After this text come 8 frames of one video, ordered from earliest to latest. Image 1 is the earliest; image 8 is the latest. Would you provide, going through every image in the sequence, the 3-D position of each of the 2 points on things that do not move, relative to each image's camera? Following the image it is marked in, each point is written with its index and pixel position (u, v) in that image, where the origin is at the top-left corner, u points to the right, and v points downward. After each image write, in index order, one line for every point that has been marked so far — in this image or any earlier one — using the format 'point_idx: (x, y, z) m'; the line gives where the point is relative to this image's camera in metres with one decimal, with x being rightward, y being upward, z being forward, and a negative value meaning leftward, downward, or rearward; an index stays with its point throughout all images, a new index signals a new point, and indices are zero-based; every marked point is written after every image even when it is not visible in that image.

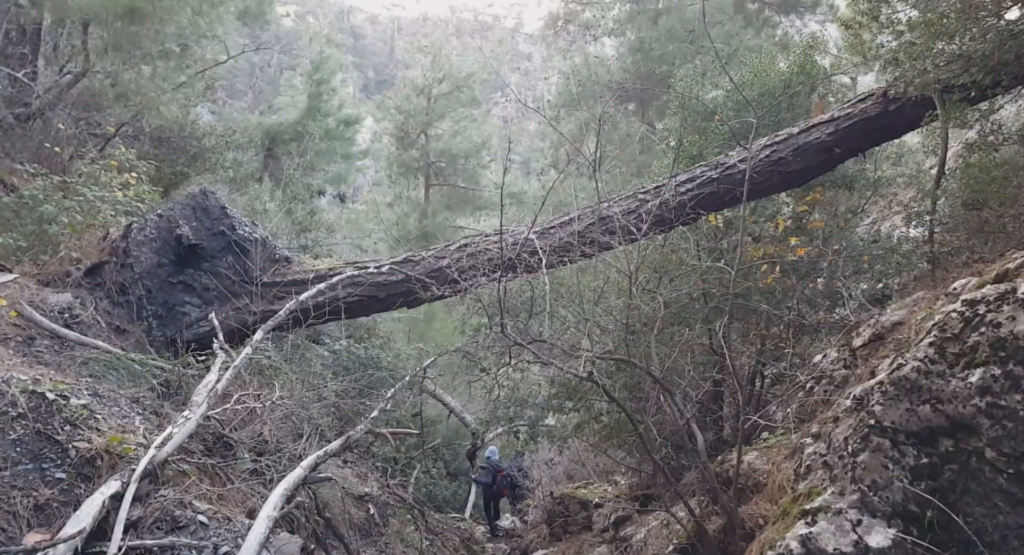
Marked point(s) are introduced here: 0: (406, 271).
0: (-1.0, 0.0, +7.9) m
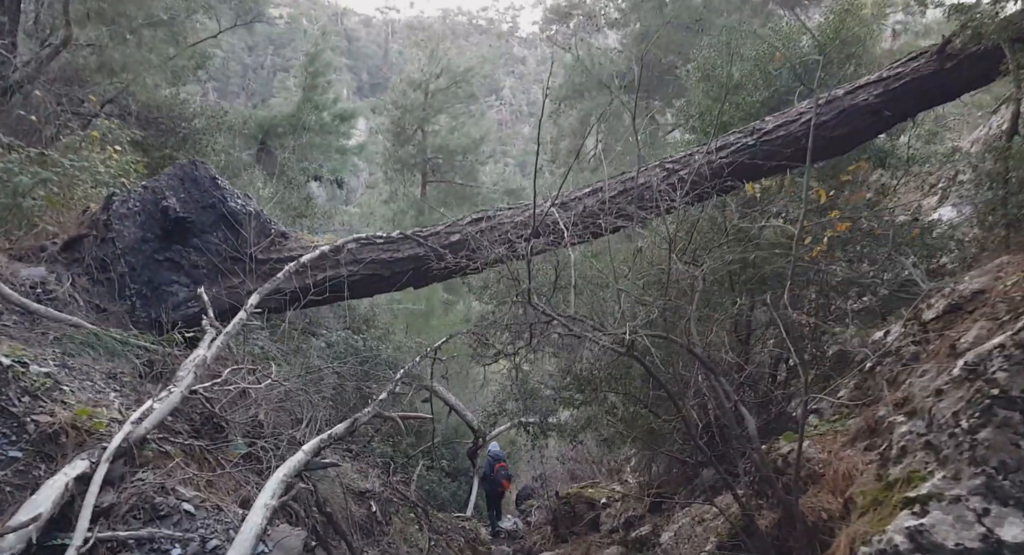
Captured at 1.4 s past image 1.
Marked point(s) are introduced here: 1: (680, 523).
0: (-0.8, +0.2, +7.3) m
1: (+1.3, -1.9, +7.0) m
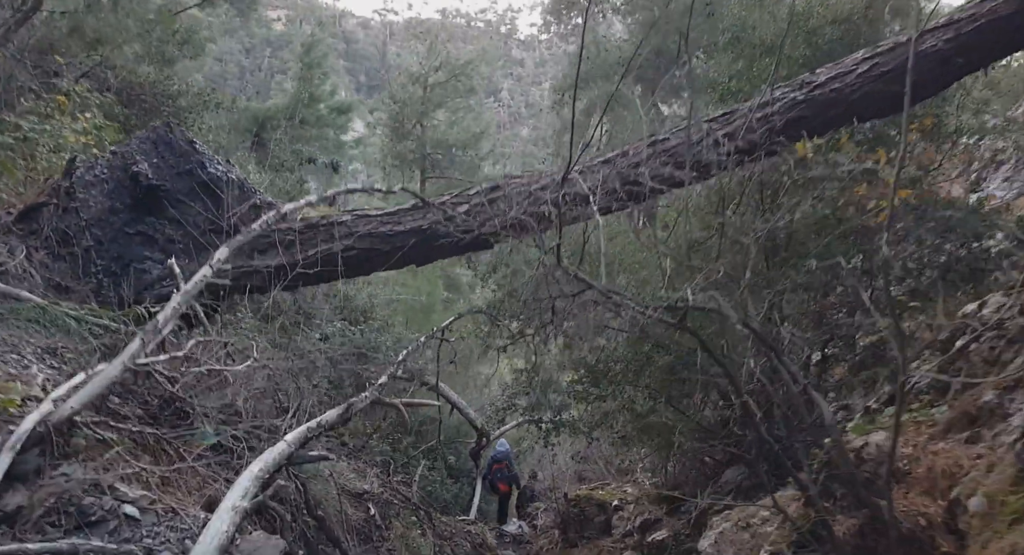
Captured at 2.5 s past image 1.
0: (-0.7, +0.4, +6.5) m
1: (+1.5, -1.8, +6.2) m
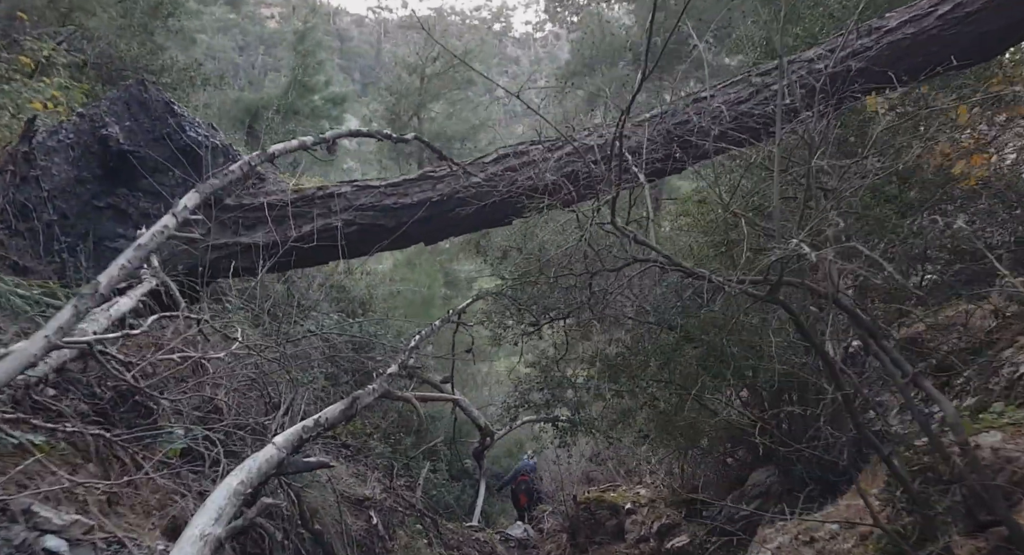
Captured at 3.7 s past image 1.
0: (-0.6, +0.6, +5.7) m
1: (+1.6, -1.6, +5.4) m
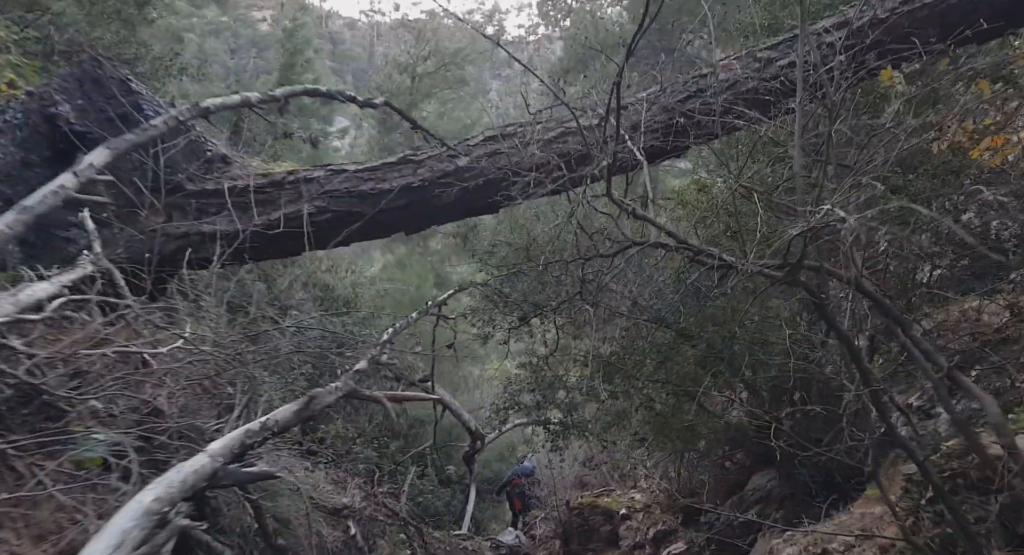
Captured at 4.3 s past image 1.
0: (-0.6, +0.6, +5.3) m
1: (+1.5, -1.6, +5.0) m
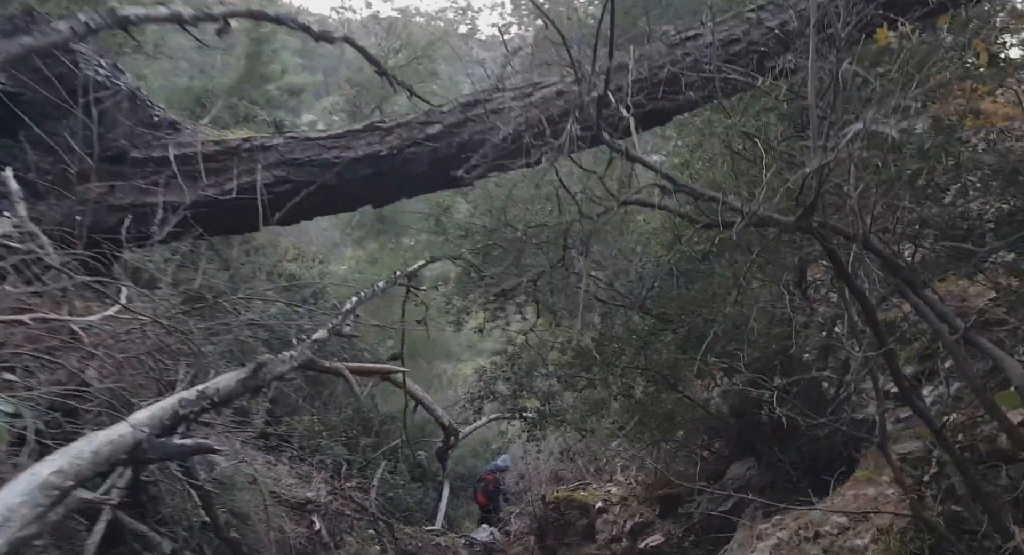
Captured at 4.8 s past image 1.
0: (-0.8, +0.8, +4.9) m
1: (+1.4, -1.4, +4.7) m
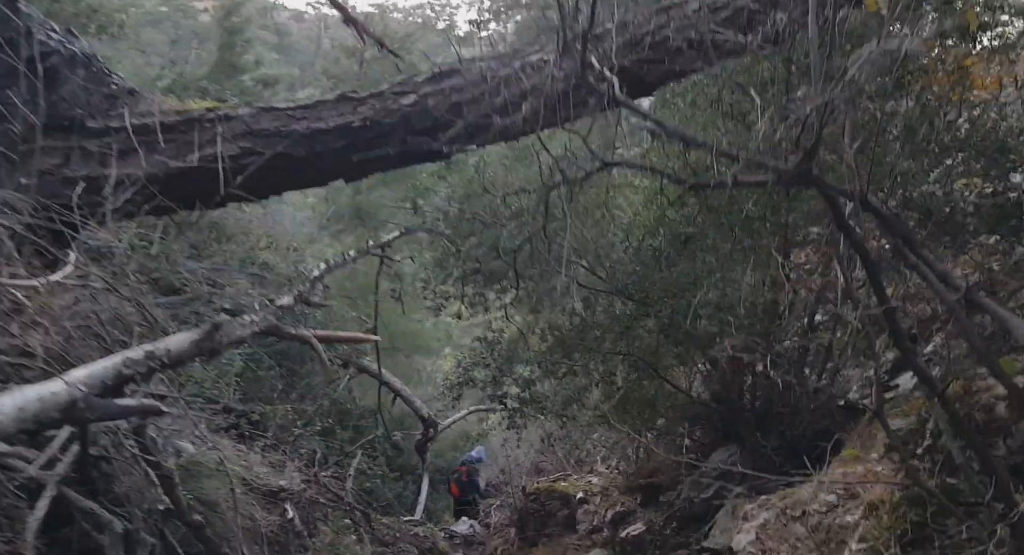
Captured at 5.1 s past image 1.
0: (-0.9, +0.9, +4.7) m
1: (+1.3, -1.3, +4.6) m
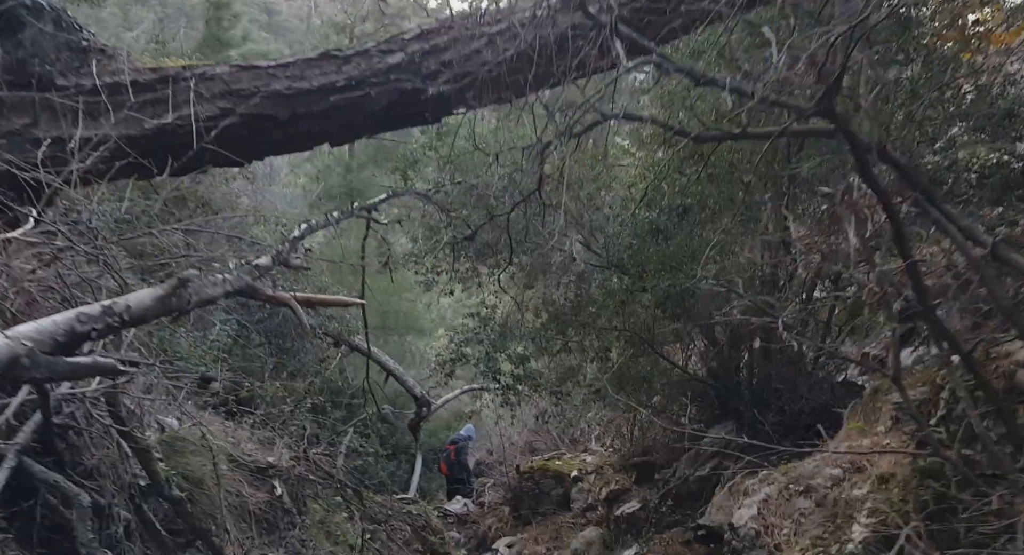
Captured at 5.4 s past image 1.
0: (-1.0, +1.1, +4.5) m
1: (+1.3, -1.1, +4.5) m
